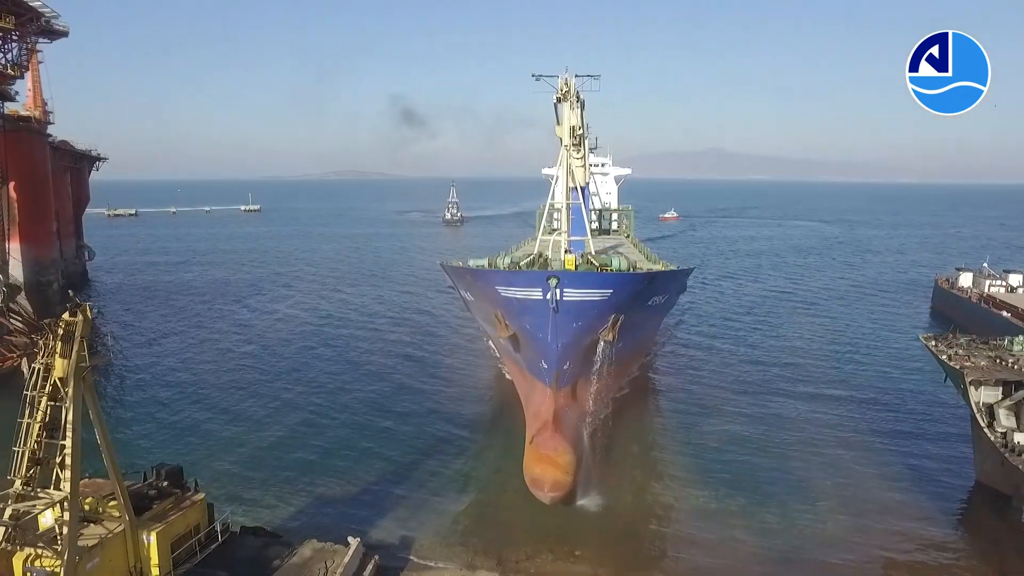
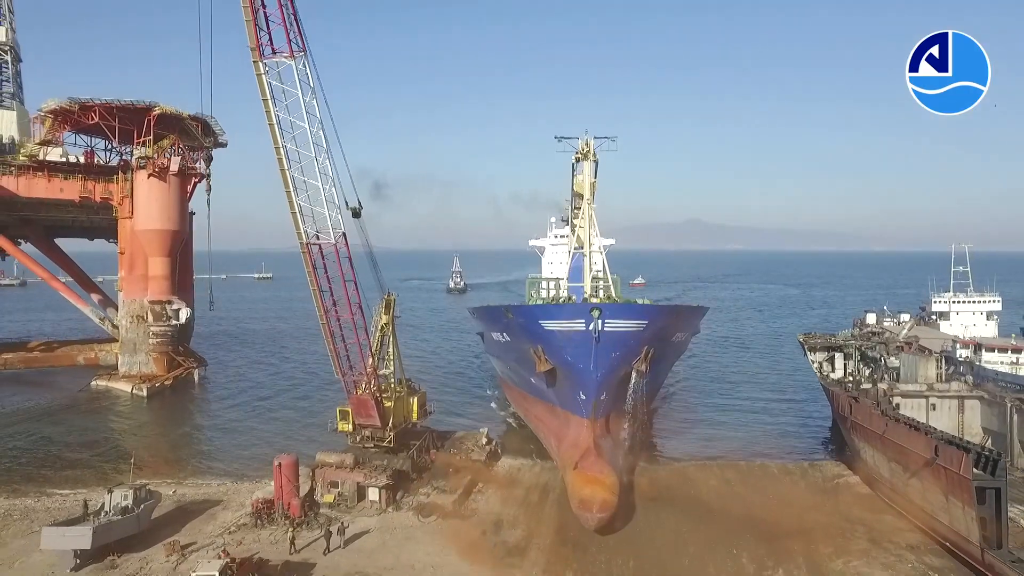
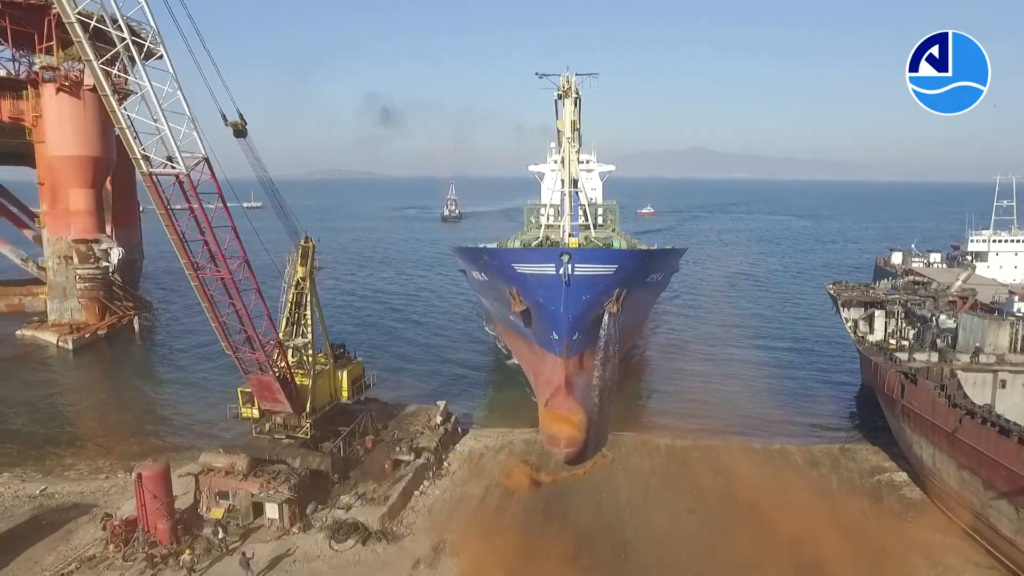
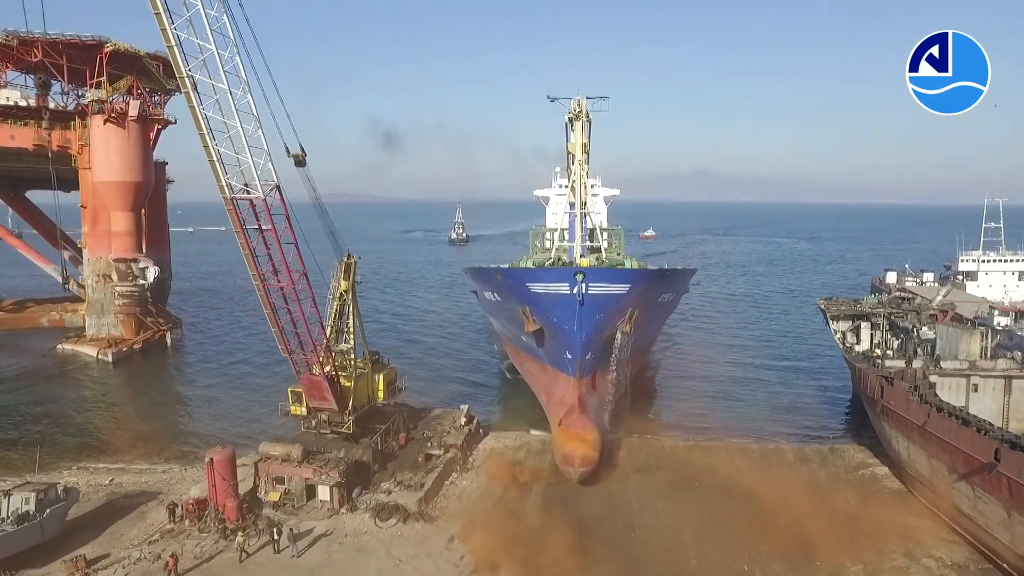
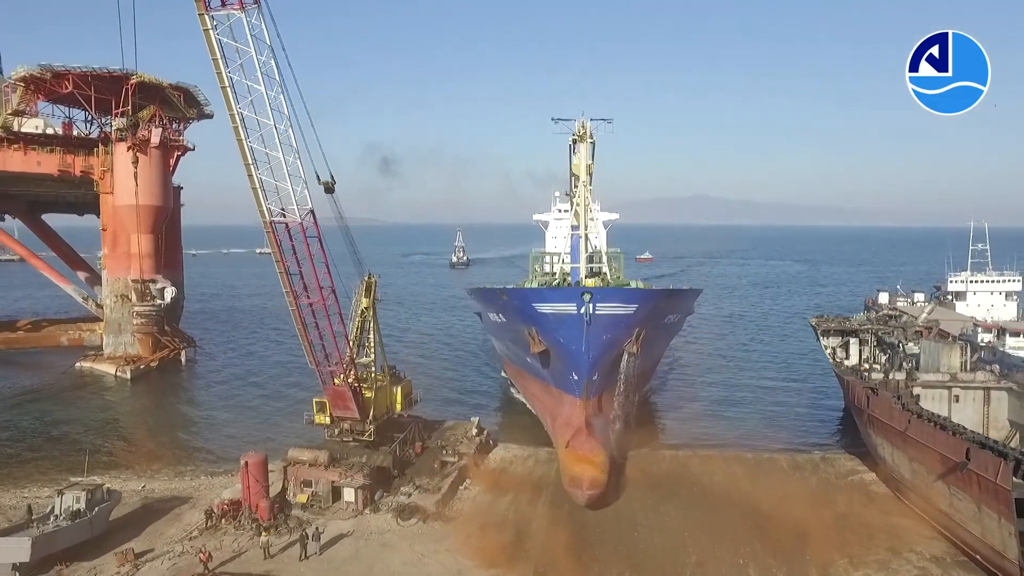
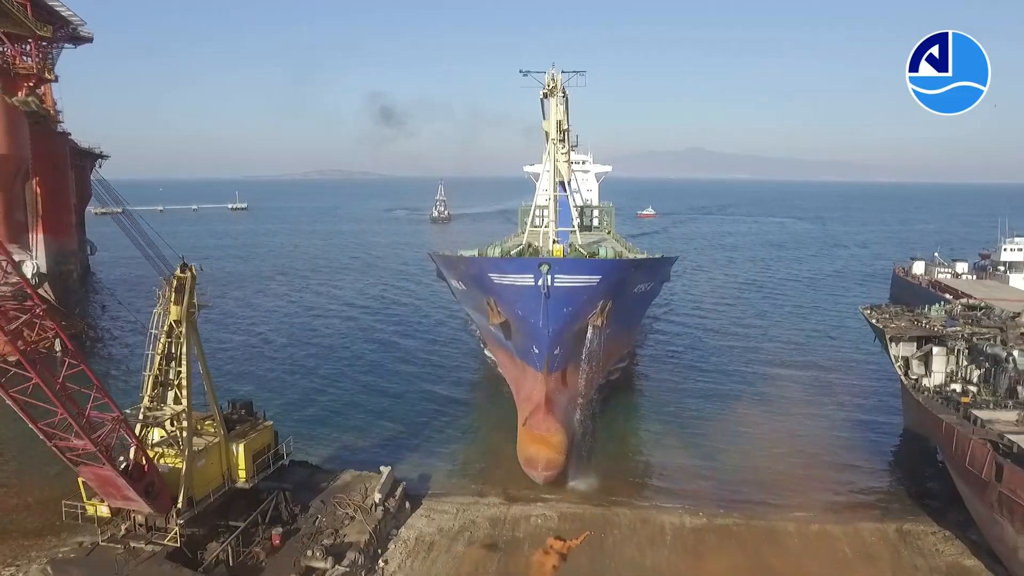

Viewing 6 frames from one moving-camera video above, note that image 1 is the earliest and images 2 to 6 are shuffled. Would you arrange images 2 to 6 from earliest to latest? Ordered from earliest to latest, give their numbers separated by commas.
6, 3, 4, 5, 2
